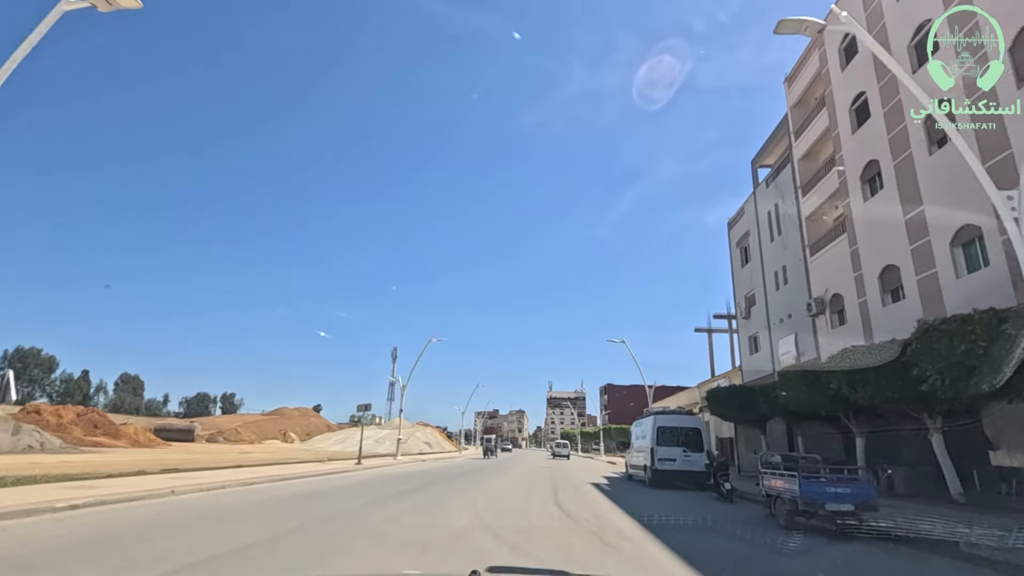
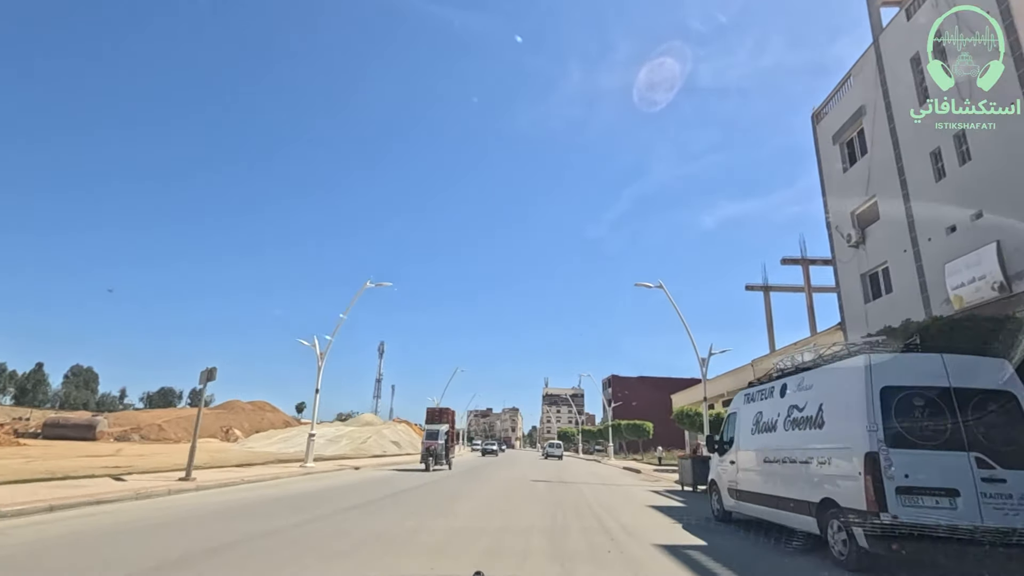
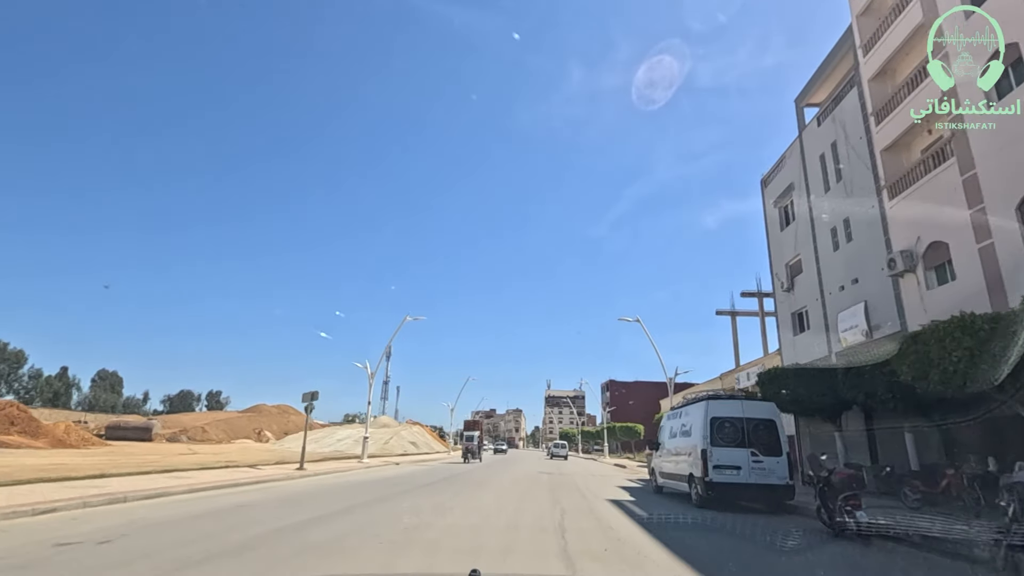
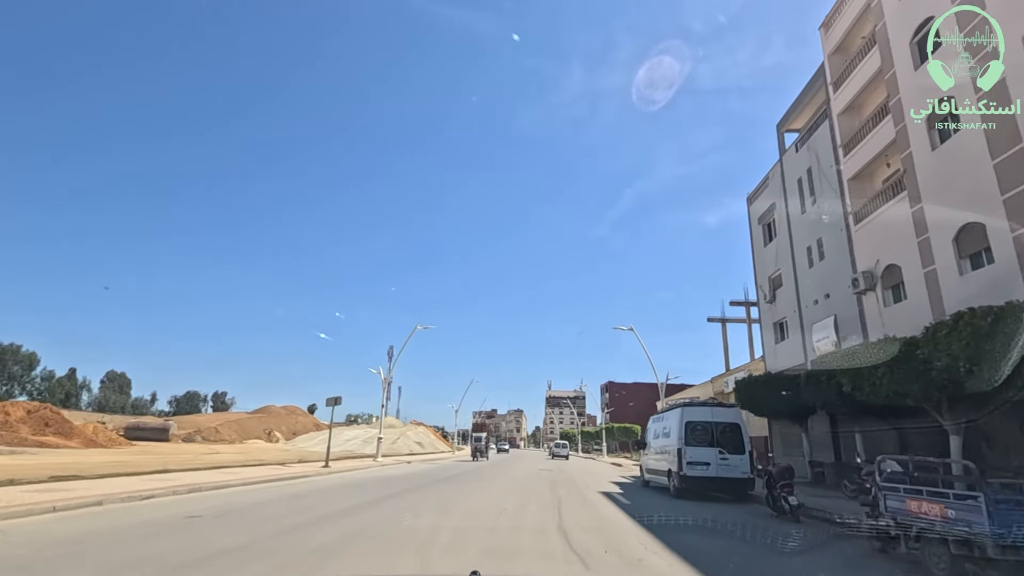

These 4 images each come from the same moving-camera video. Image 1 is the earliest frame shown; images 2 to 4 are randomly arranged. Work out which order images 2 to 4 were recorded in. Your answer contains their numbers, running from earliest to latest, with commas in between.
4, 3, 2
